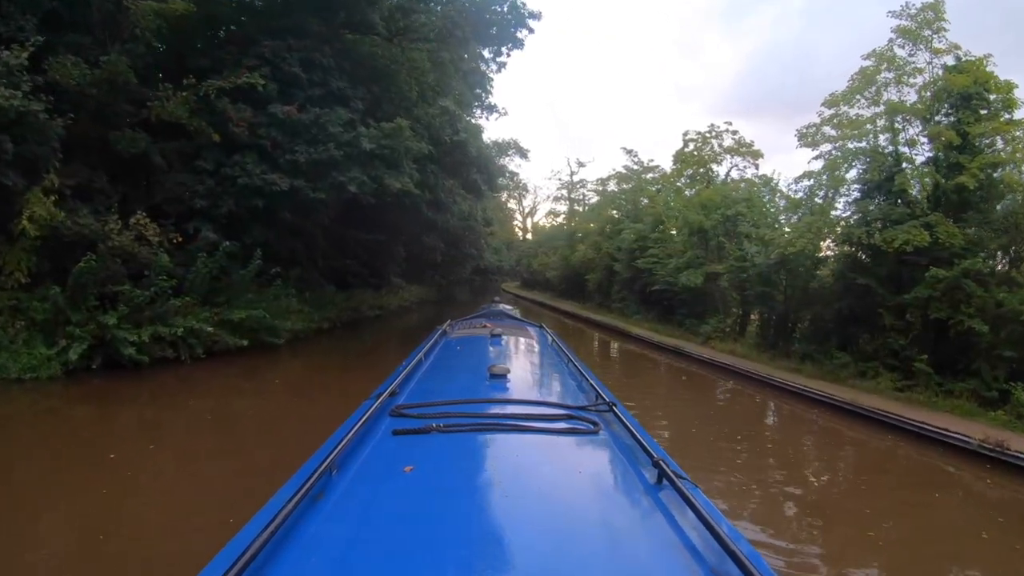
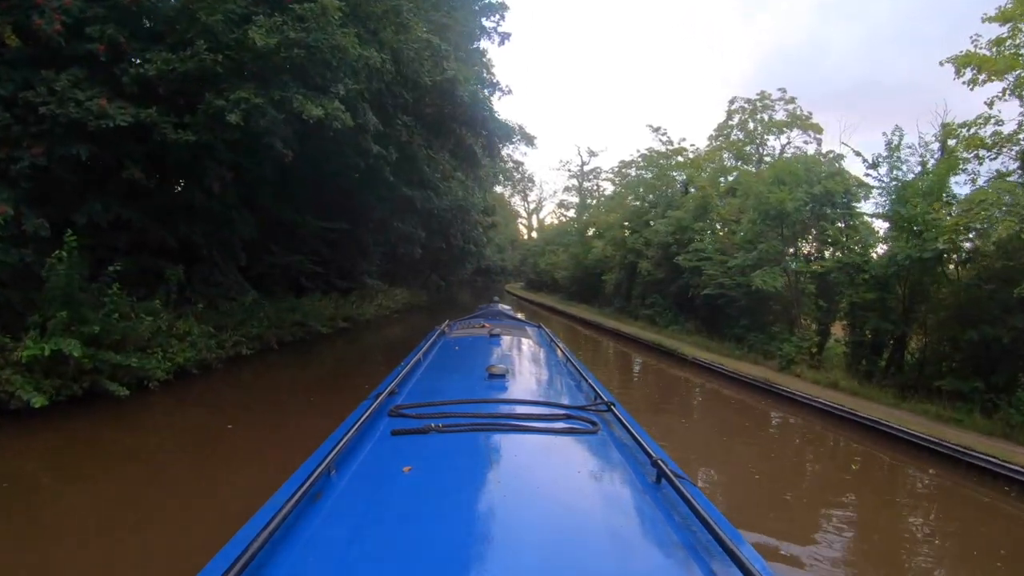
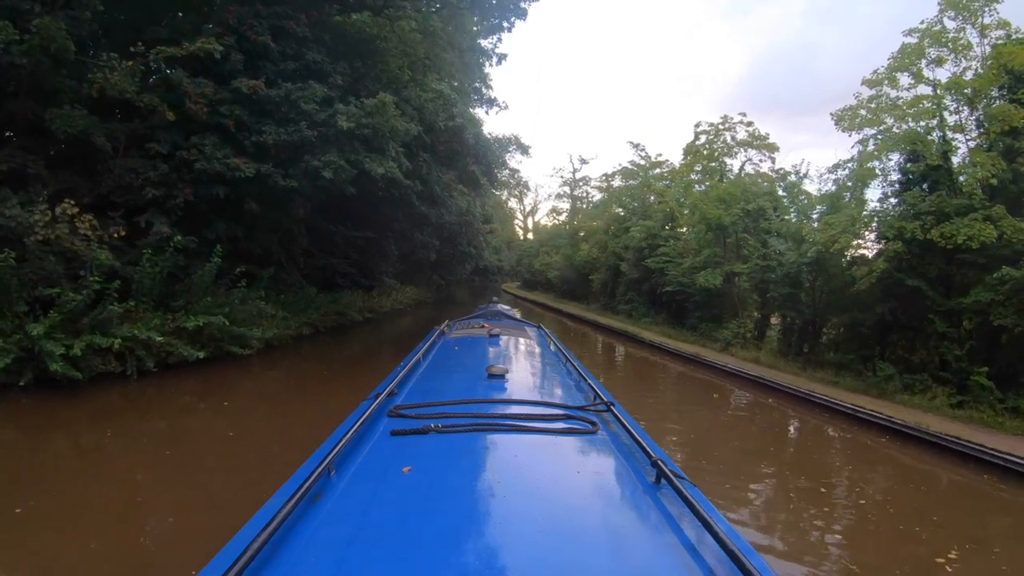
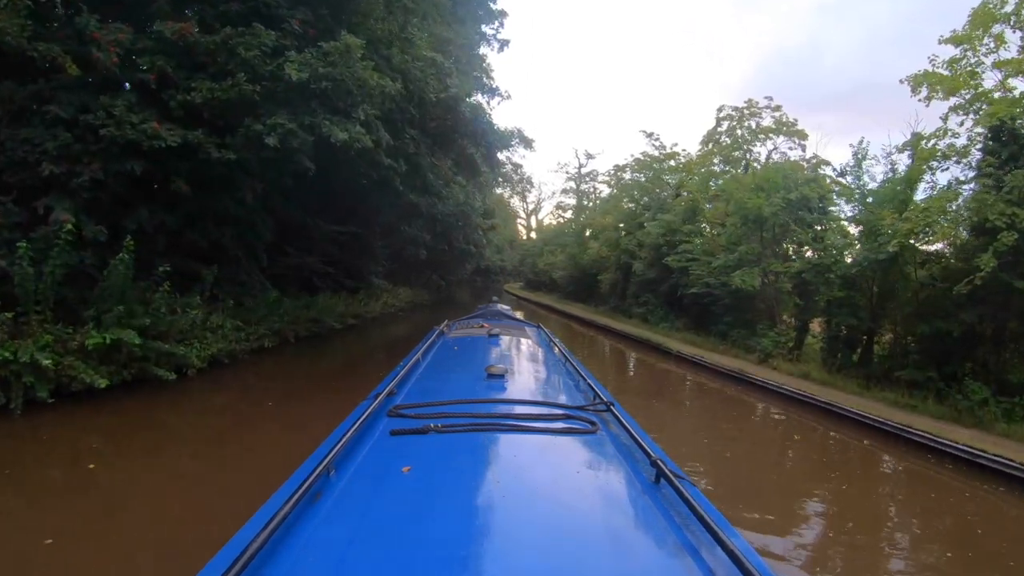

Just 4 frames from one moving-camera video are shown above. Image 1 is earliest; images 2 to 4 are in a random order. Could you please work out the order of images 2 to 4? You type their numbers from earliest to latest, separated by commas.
3, 4, 2
